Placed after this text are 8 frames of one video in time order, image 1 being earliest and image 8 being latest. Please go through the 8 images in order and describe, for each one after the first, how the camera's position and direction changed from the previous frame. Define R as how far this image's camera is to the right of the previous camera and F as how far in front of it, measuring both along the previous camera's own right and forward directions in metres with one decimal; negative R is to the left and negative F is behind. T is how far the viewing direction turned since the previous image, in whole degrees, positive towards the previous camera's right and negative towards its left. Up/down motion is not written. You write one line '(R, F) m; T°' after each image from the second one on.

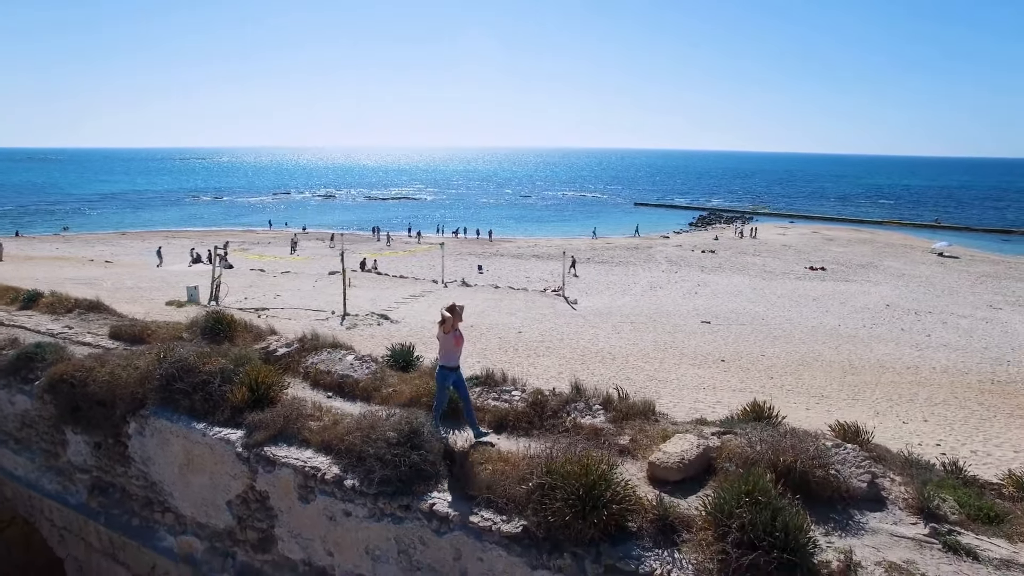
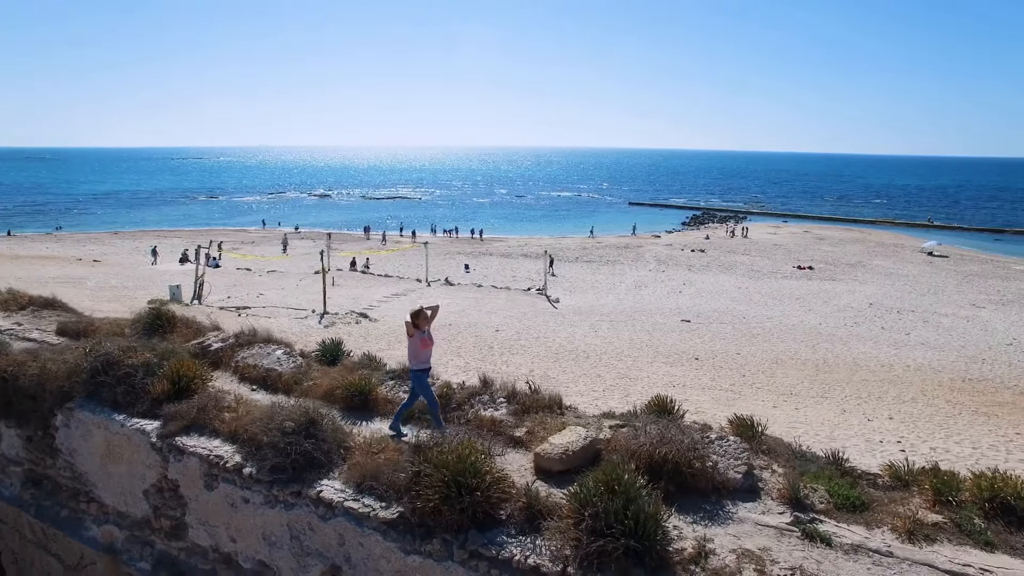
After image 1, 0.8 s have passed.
(+1.2, -0.2) m; 0°
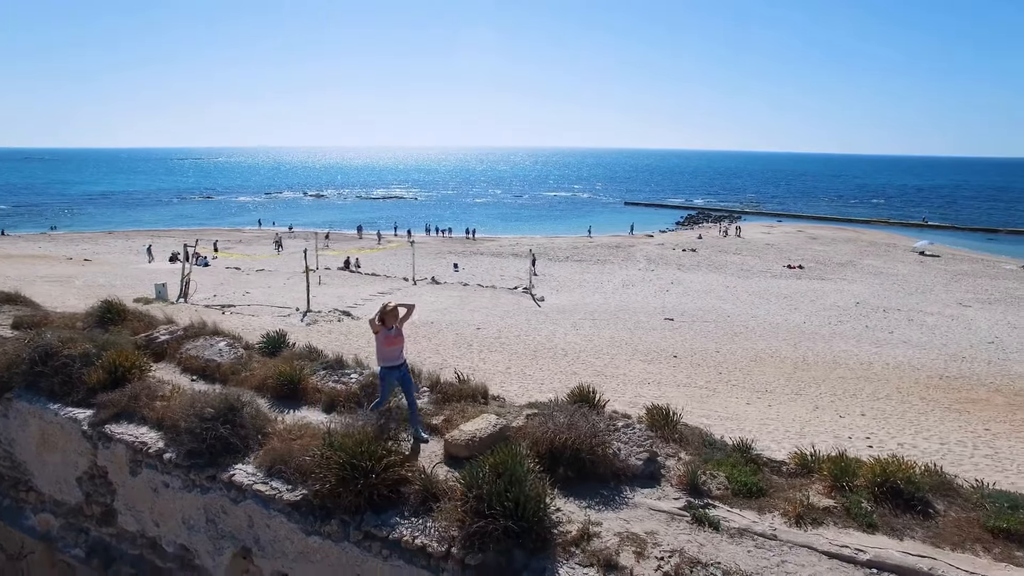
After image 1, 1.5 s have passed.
(+1.0, -0.1) m; 0°
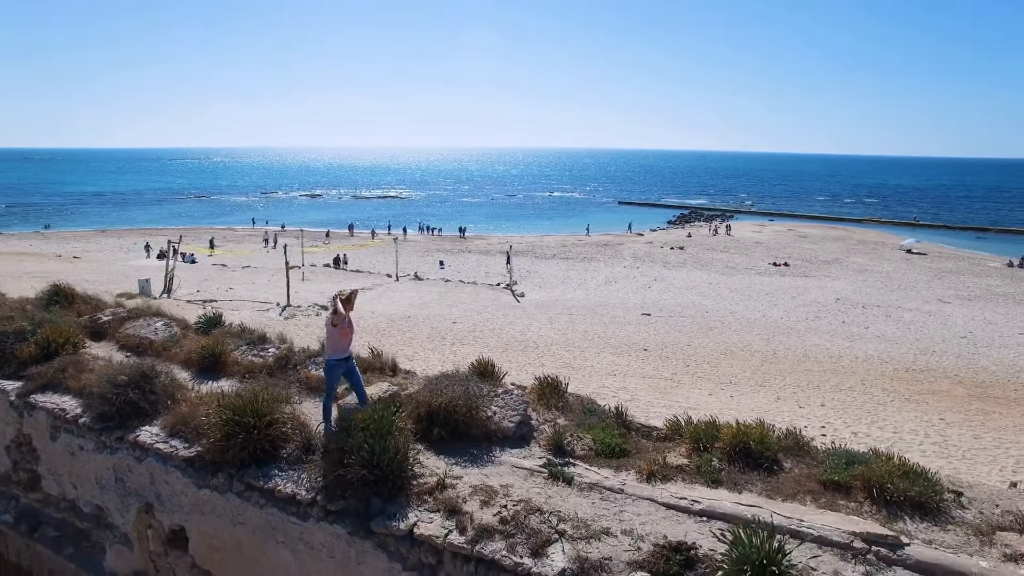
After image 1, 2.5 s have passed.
(+1.3, -0.4) m; 0°
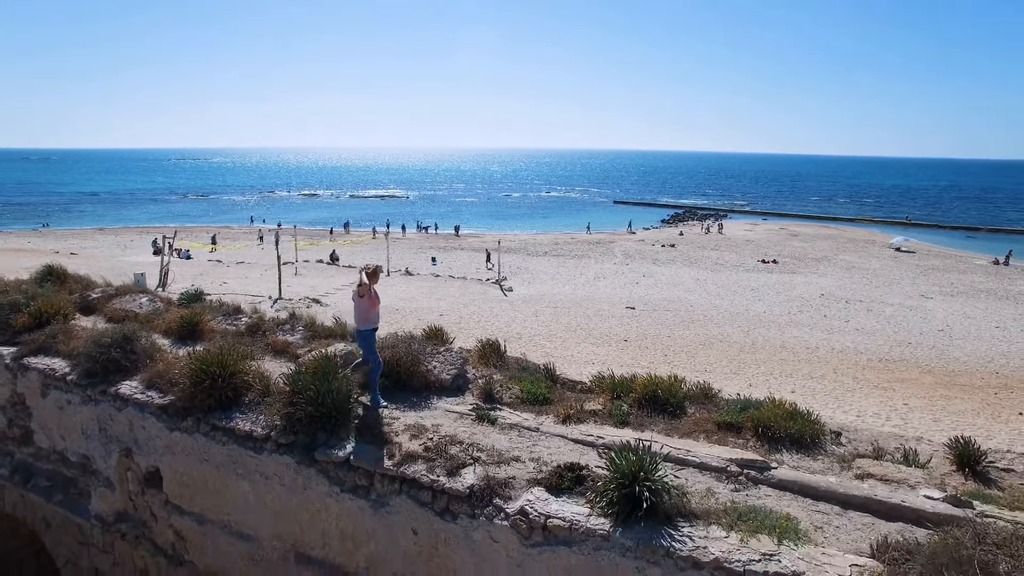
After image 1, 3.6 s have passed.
(+0.8, -0.7) m; 0°
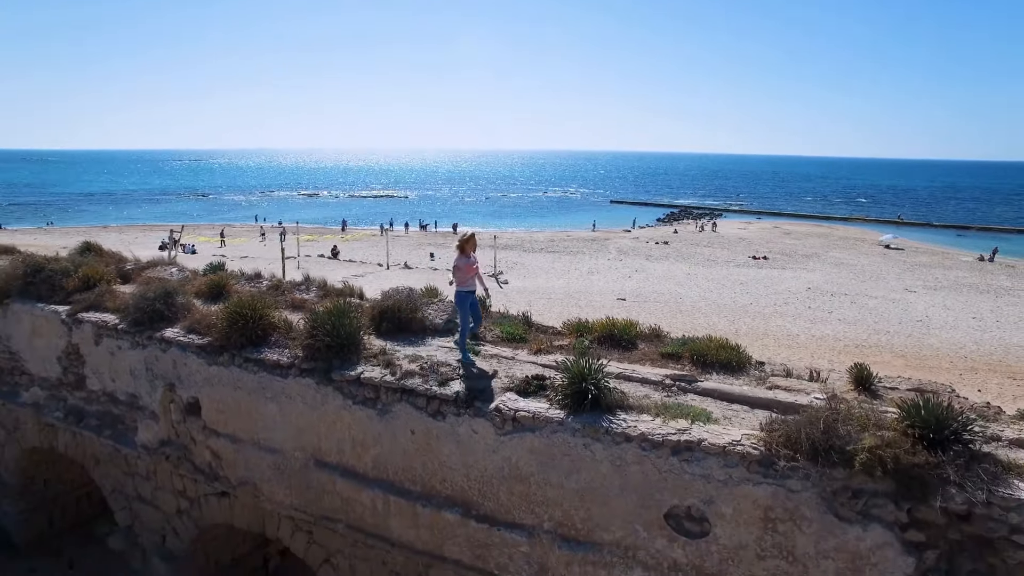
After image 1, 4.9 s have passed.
(+0.3, -1.2) m; 0°
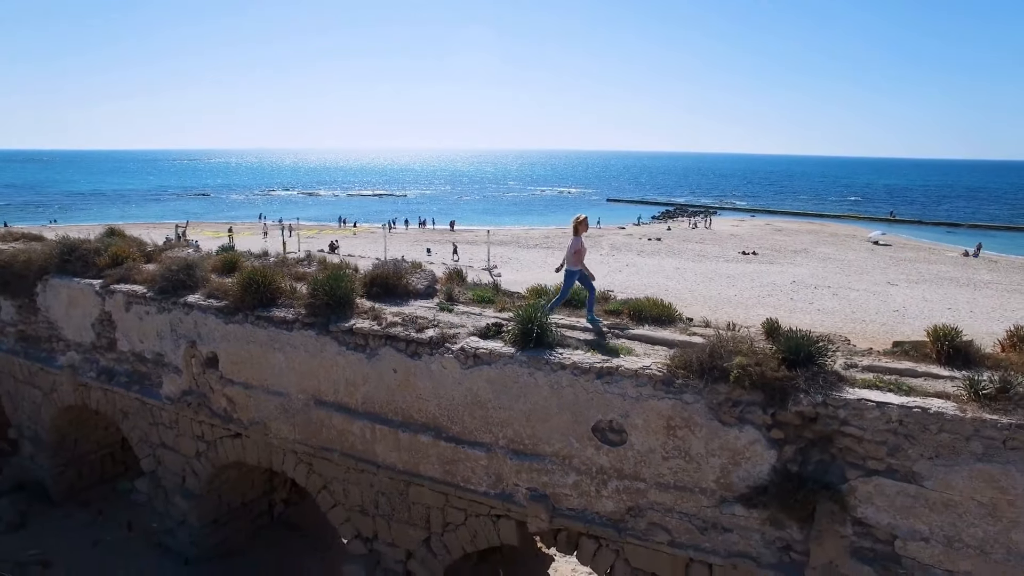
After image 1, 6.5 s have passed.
(+0.5, -1.3) m; 0°
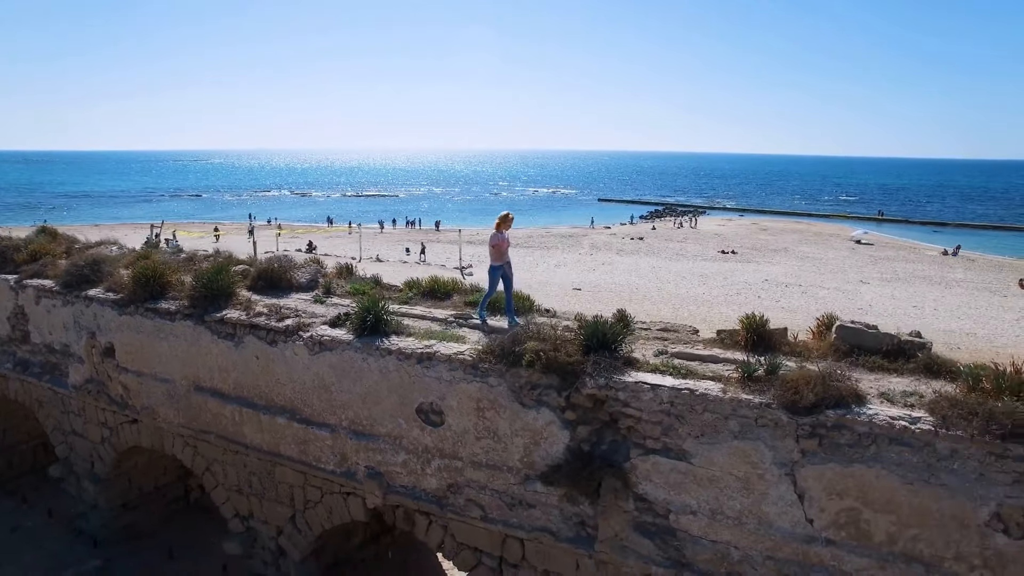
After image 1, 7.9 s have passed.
(+2.3, -0.5) m; 0°
